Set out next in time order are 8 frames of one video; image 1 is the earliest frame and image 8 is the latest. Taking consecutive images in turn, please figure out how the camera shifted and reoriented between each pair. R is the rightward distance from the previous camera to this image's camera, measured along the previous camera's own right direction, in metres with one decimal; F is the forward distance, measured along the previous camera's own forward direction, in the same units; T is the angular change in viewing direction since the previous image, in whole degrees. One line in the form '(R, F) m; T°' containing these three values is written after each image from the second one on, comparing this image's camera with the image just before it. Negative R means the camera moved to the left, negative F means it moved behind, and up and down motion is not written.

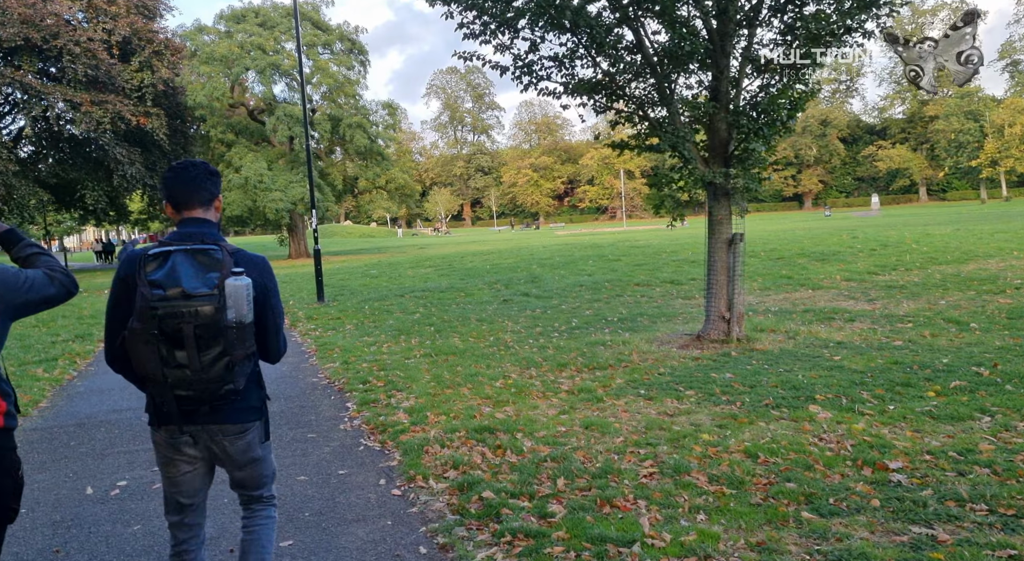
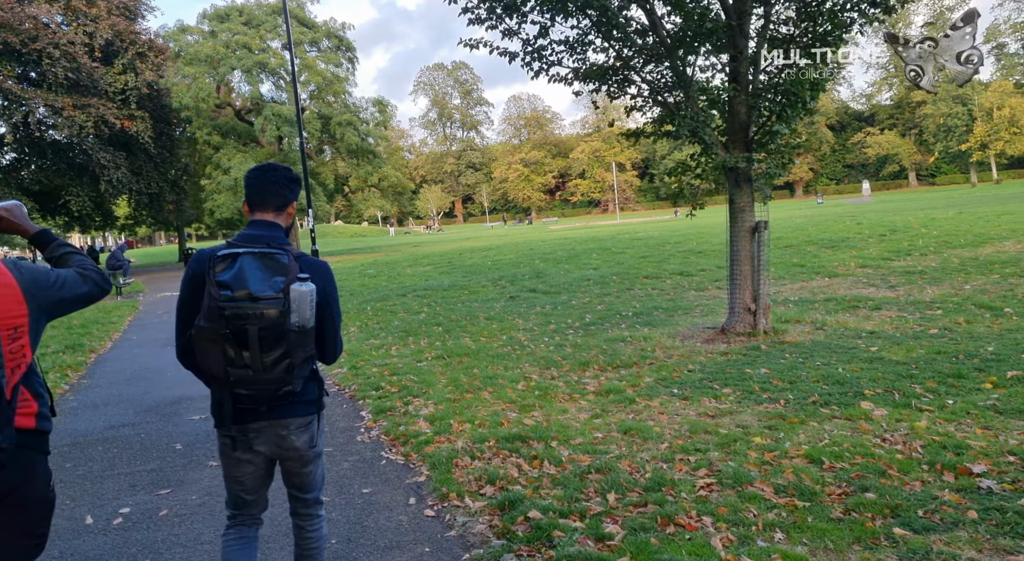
(-0.3, +0.4) m; +1°
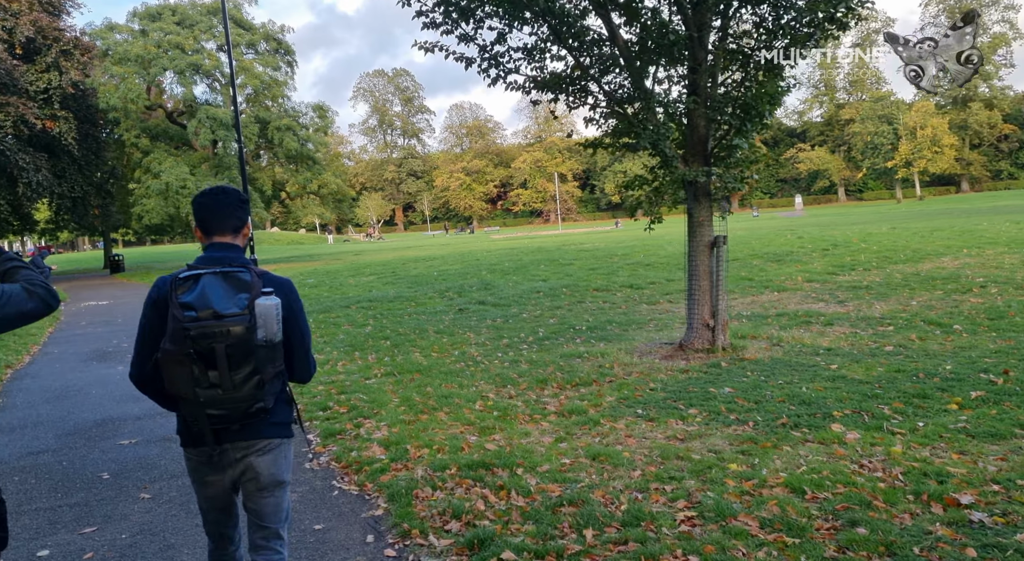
(-0.2, +0.3) m; +4°
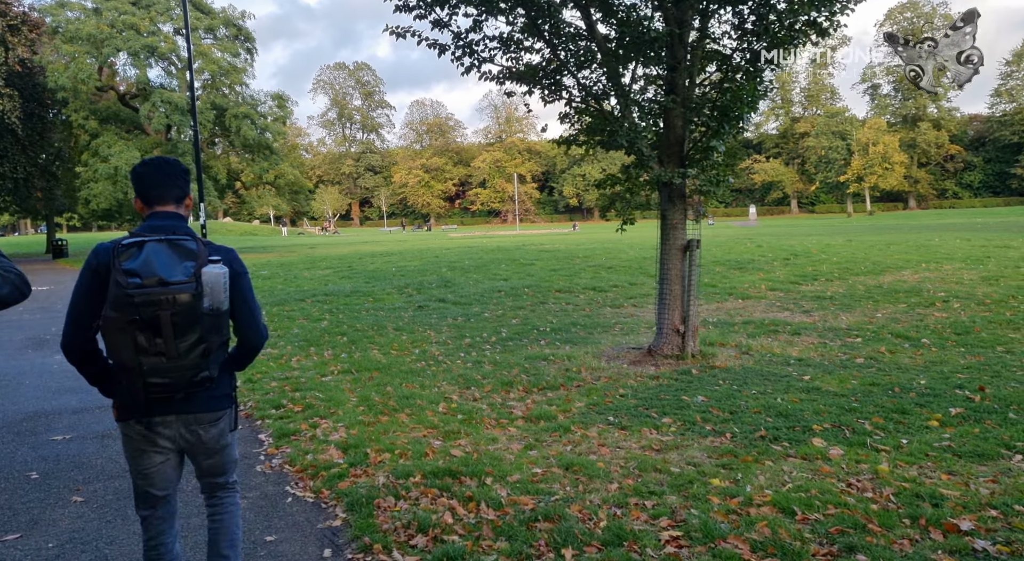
(-0.1, +0.4) m; +3°
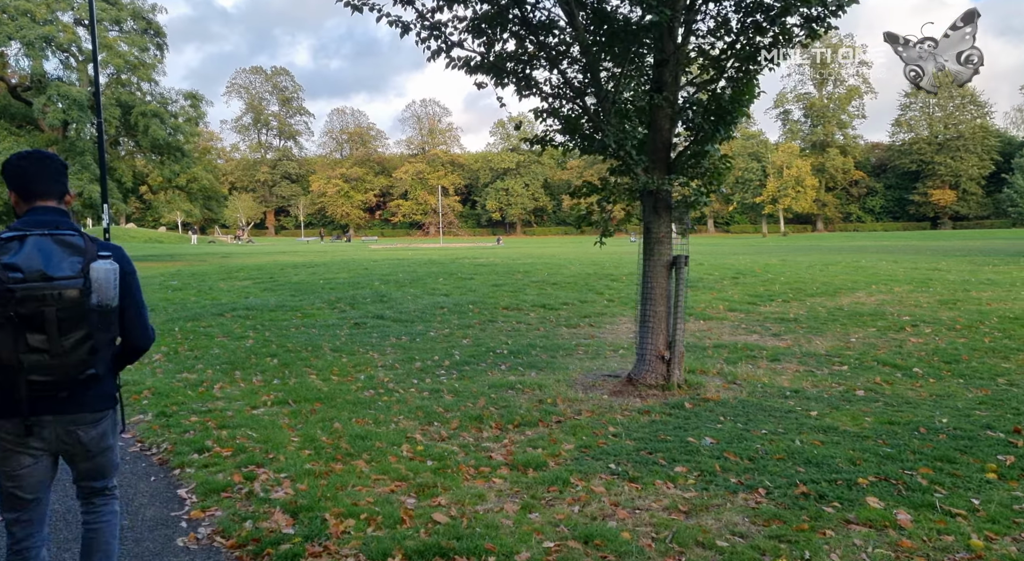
(-0.5, +1.1) m; +6°
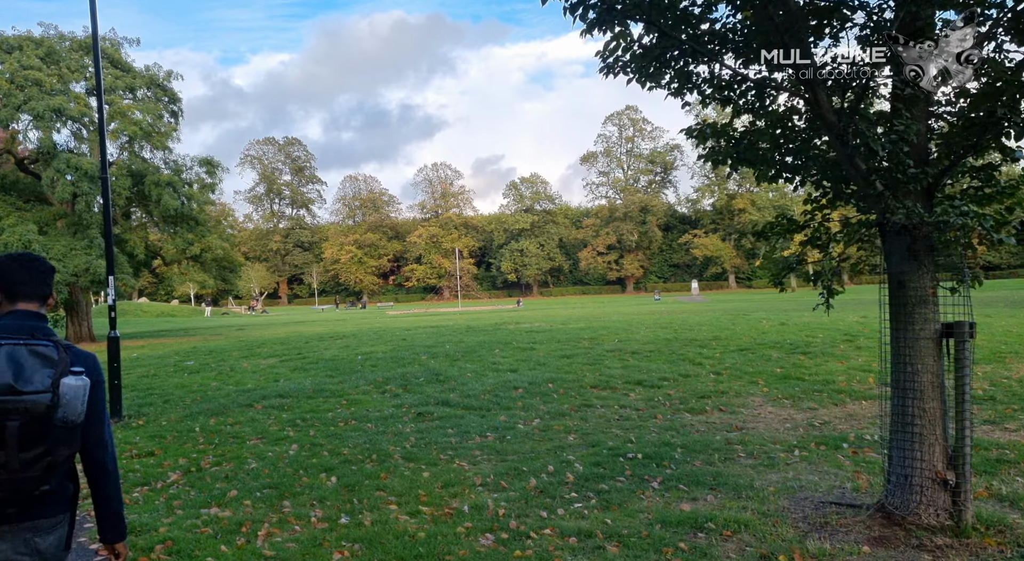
(-1.2, +2.7) m; -1°
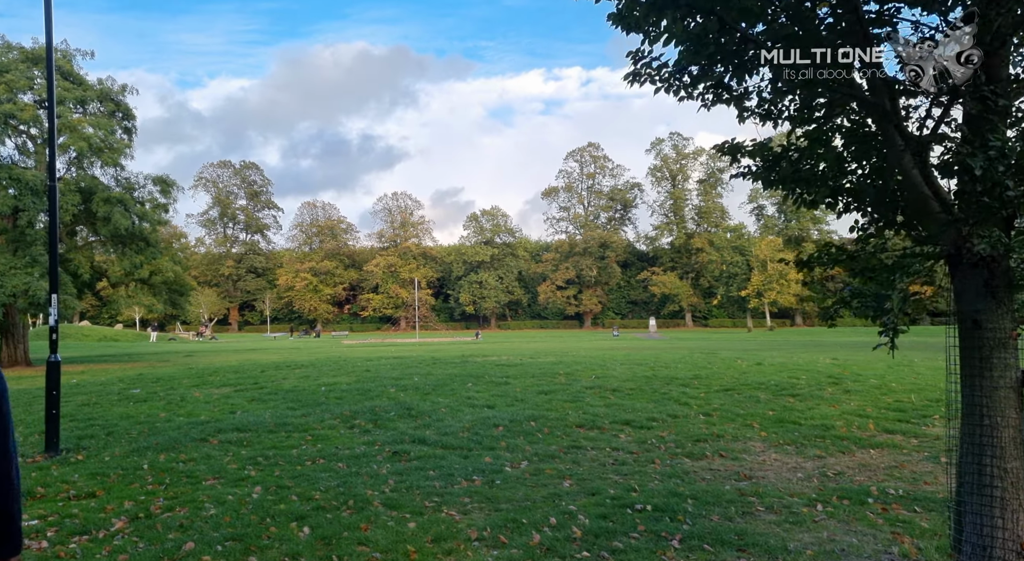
(-0.4, +0.8) m; +3°
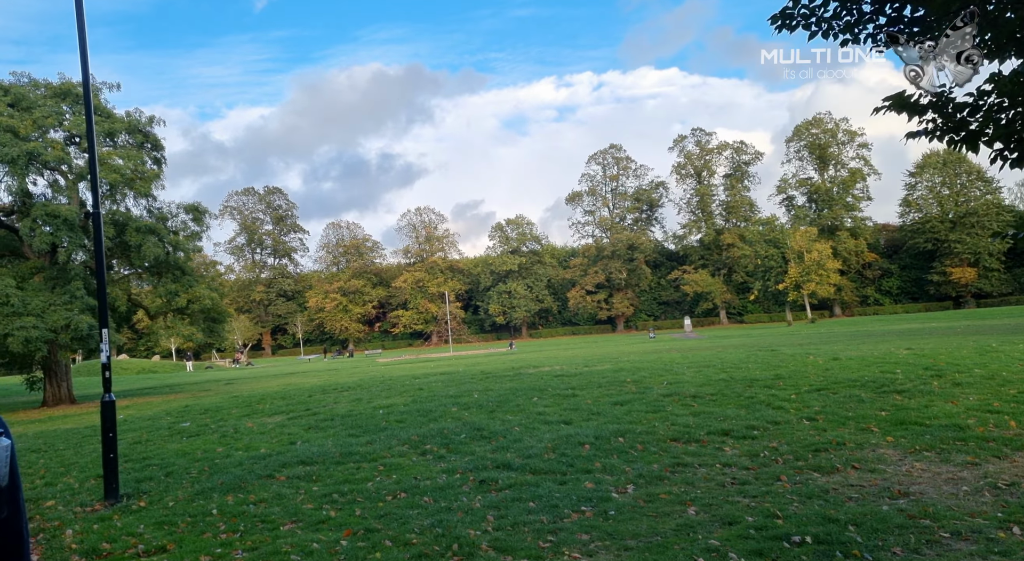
(-0.7, +1.0) m; -2°
